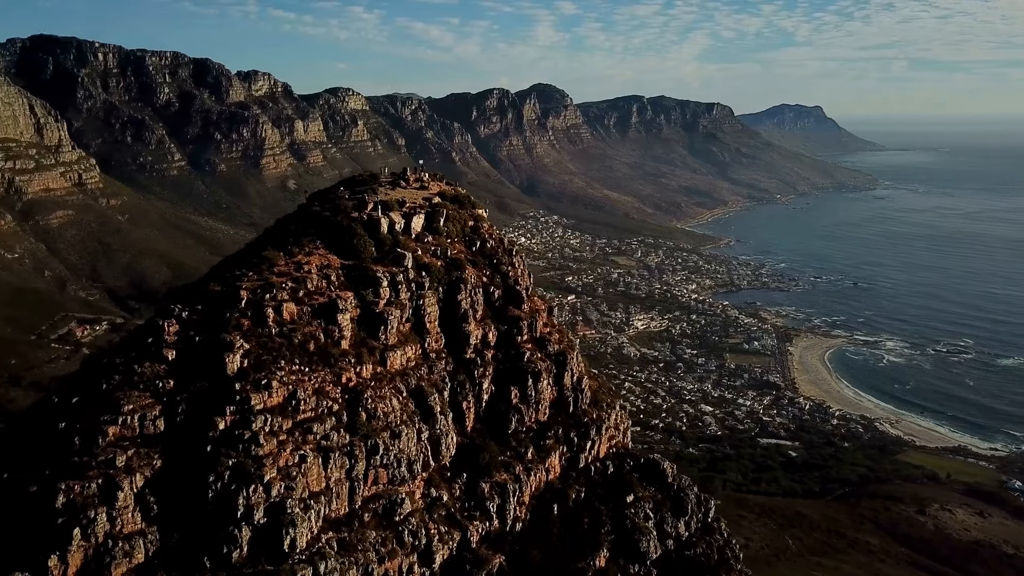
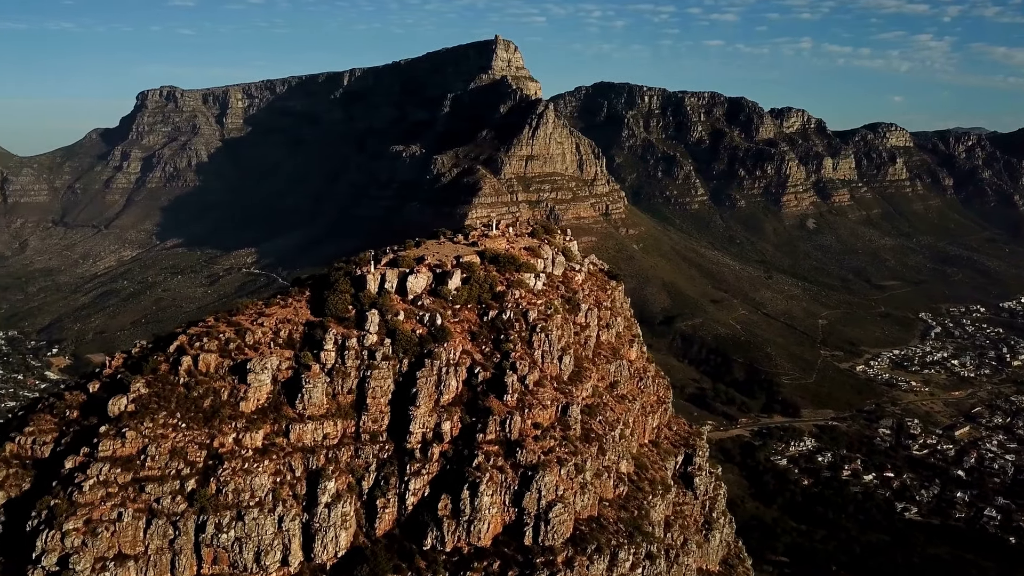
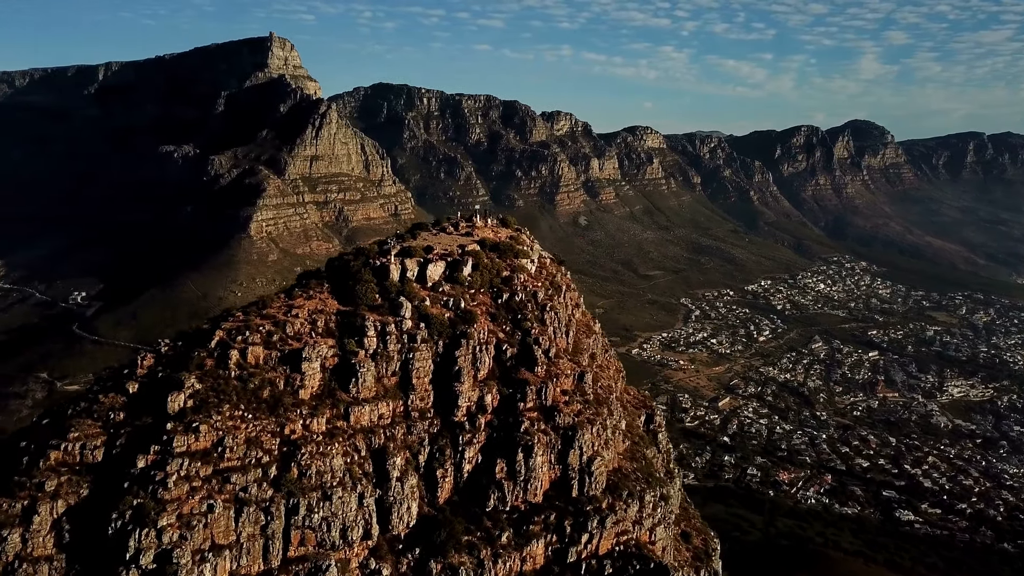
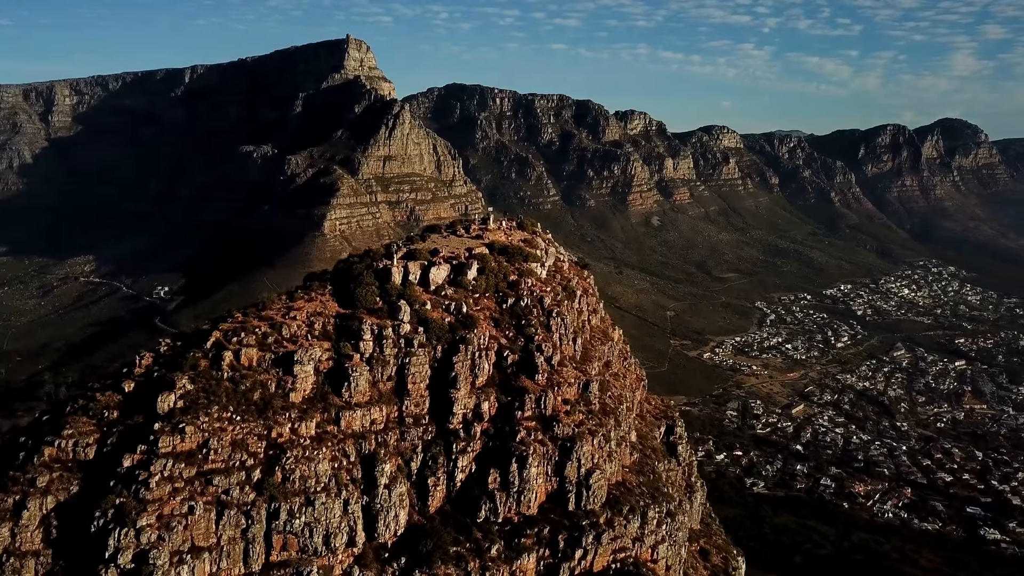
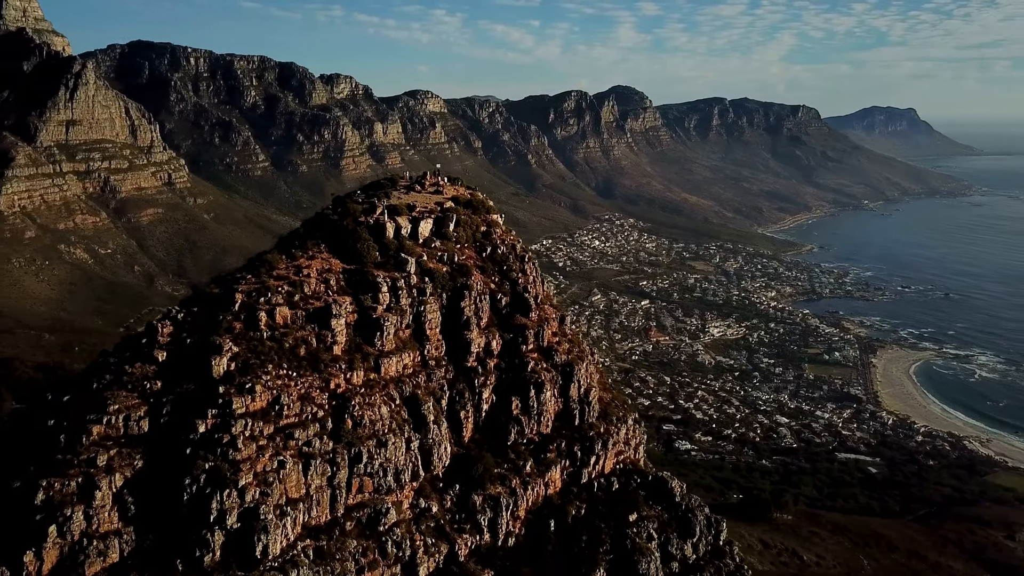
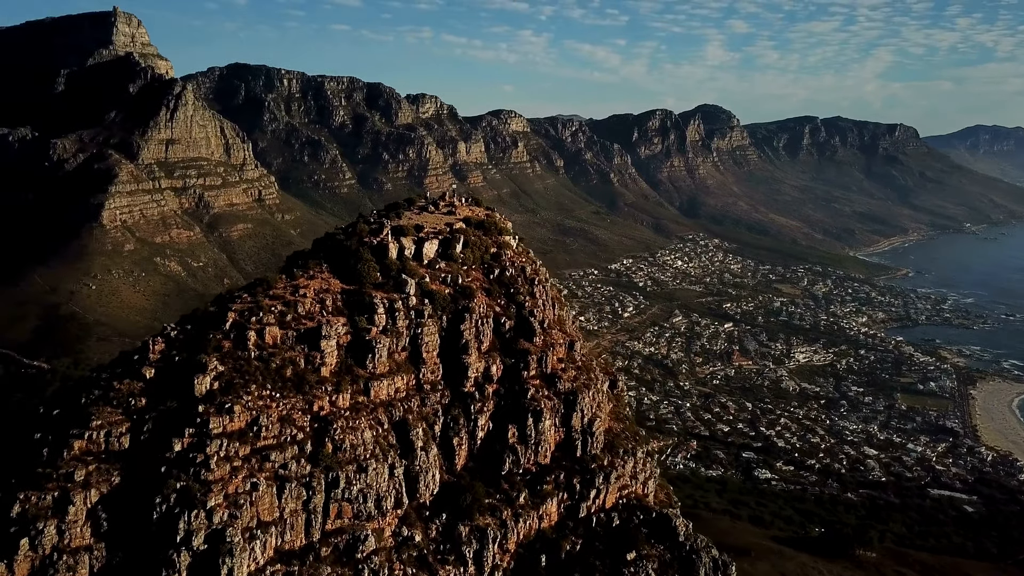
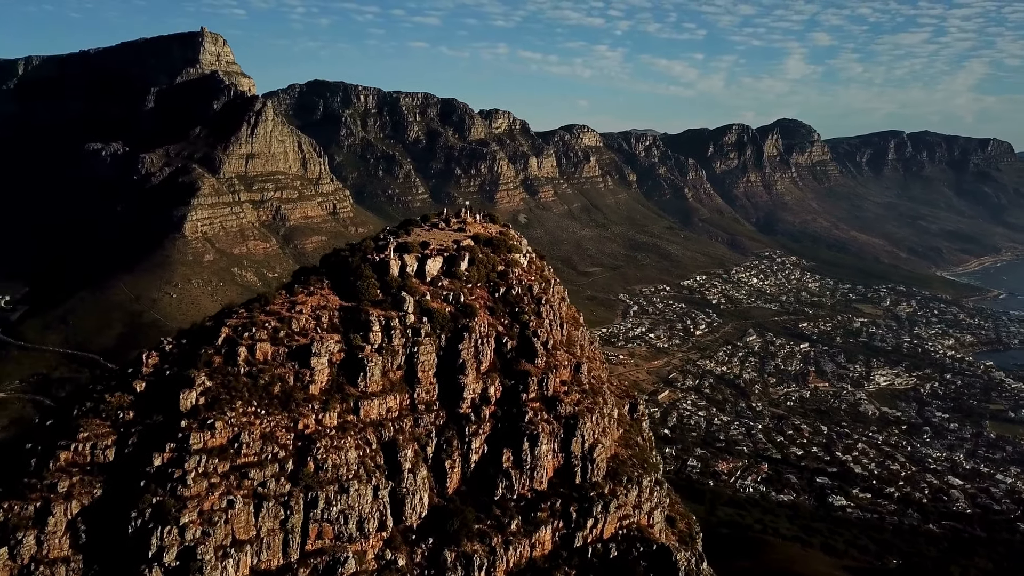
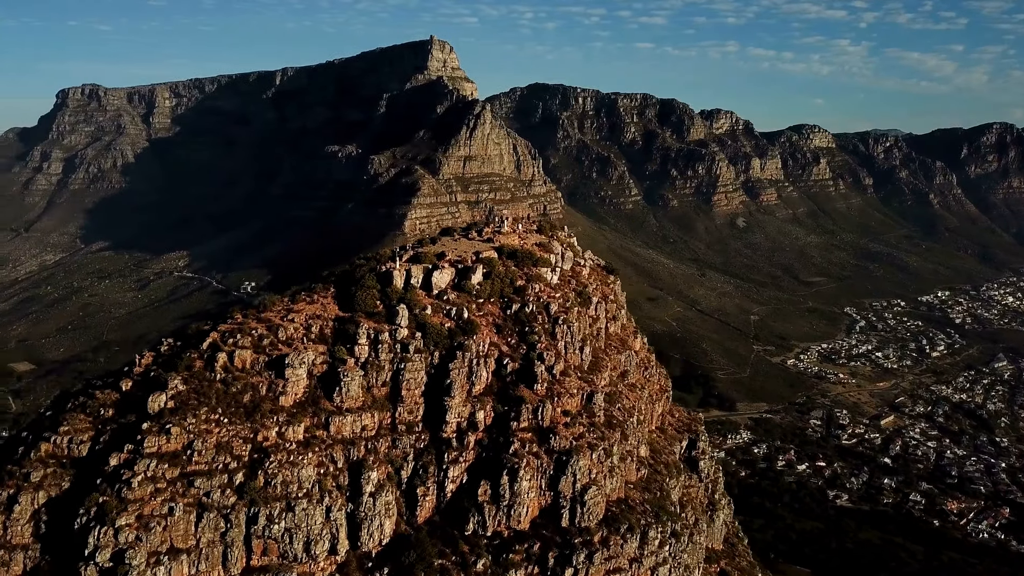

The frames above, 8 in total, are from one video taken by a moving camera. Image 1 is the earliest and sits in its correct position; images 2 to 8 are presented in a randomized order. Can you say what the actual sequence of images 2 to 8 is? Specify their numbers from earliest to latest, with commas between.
5, 6, 7, 3, 4, 8, 2
